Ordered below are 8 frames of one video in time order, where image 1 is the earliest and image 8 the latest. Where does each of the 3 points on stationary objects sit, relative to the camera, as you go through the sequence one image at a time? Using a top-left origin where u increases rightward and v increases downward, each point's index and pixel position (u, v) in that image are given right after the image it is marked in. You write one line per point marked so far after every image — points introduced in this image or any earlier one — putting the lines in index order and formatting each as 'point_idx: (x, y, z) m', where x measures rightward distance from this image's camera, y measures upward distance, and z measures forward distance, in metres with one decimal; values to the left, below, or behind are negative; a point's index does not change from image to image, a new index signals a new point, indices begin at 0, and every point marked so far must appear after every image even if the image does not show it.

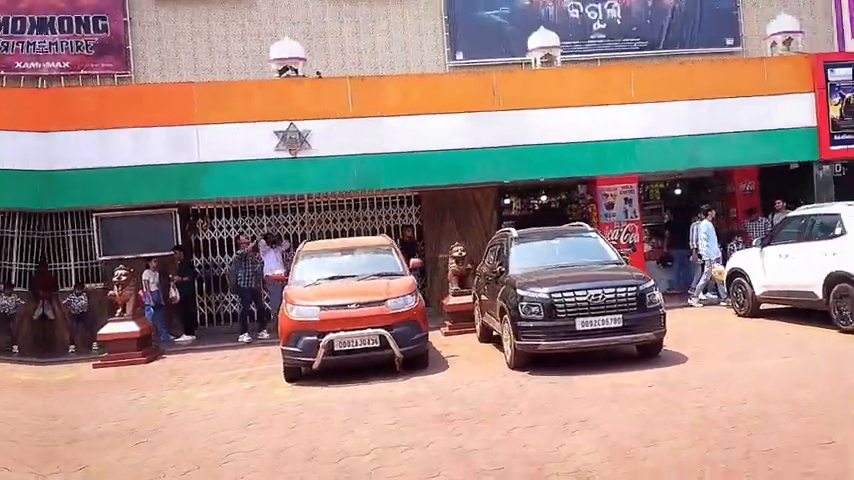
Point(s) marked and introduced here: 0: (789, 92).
0: (+6.3, +2.6, +12.6) m
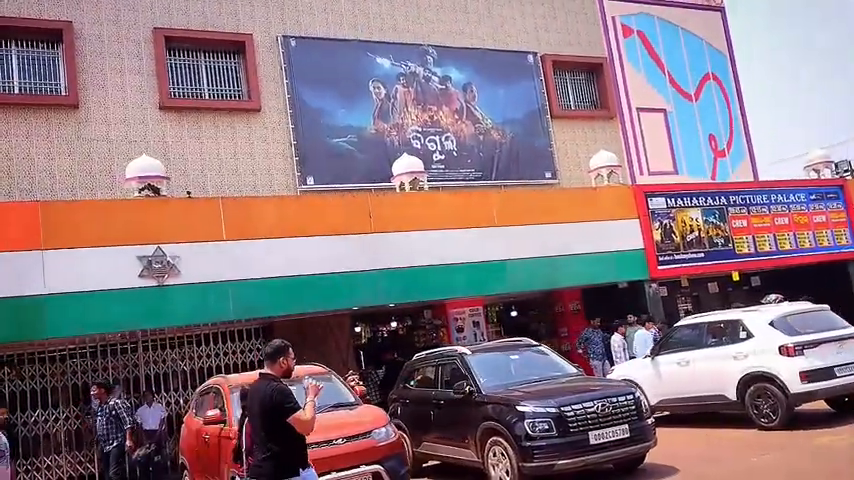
0: (+3.8, +0.5, +14.2) m
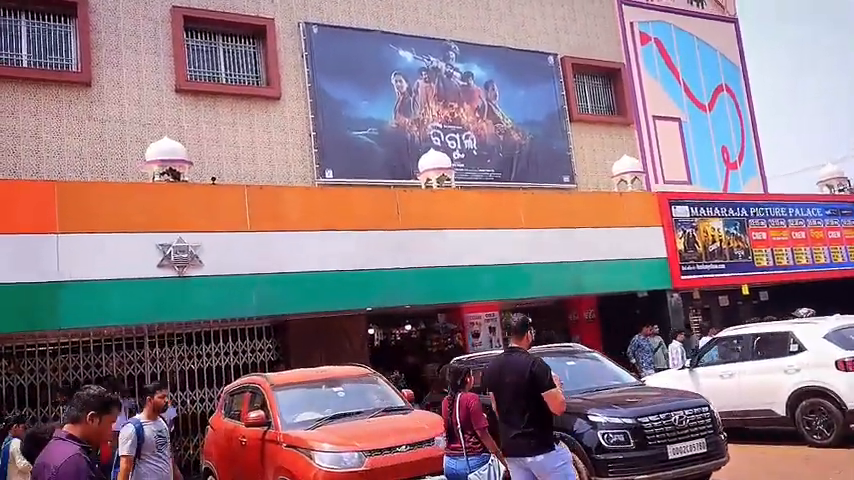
0: (+4.1, +0.3, +13.9) m
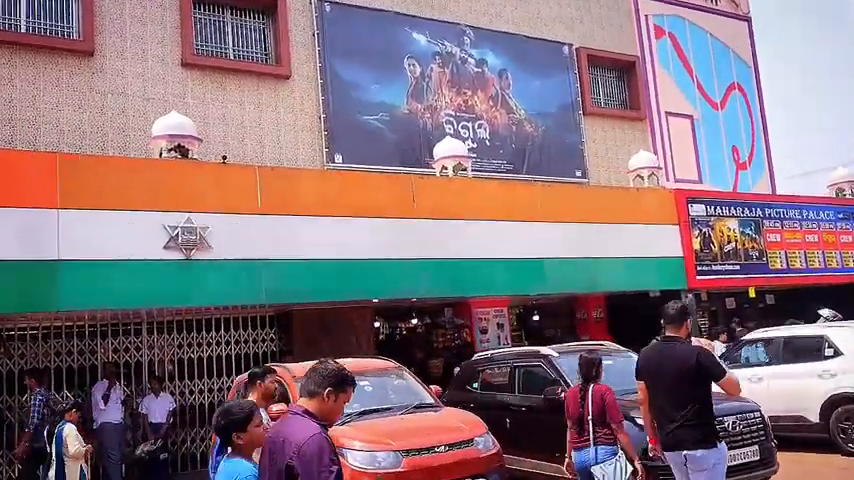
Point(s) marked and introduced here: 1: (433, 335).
0: (+4.3, +0.3, +13.5) m
1: (+0.1, -1.8, +13.7) m
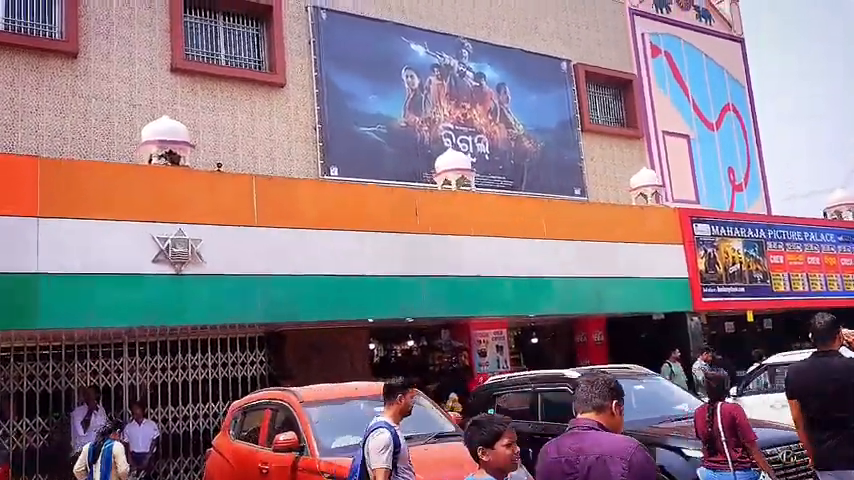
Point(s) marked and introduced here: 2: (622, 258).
0: (+4.3, 0.0, +13.1) m
1: (0.0, -2.1, +13.1) m
2: (+3.2, -0.3, +12.4) m
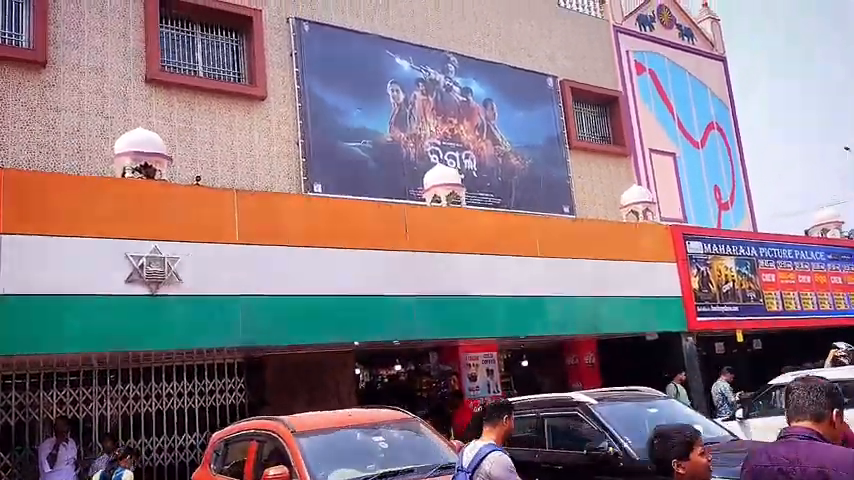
0: (+4.0, -0.3, +12.7) m
1: (-0.2, -2.4, +12.5) m
2: (+3.0, -0.6, +12.0) m
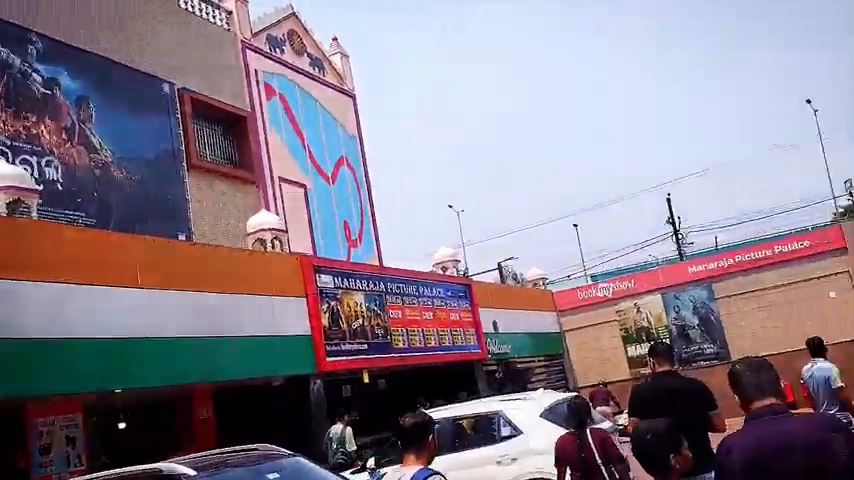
0: (-2.1, -0.8, +11.4) m
1: (-5.7, -2.7, +9.1) m
2: (-2.6, -1.0, +10.3) m
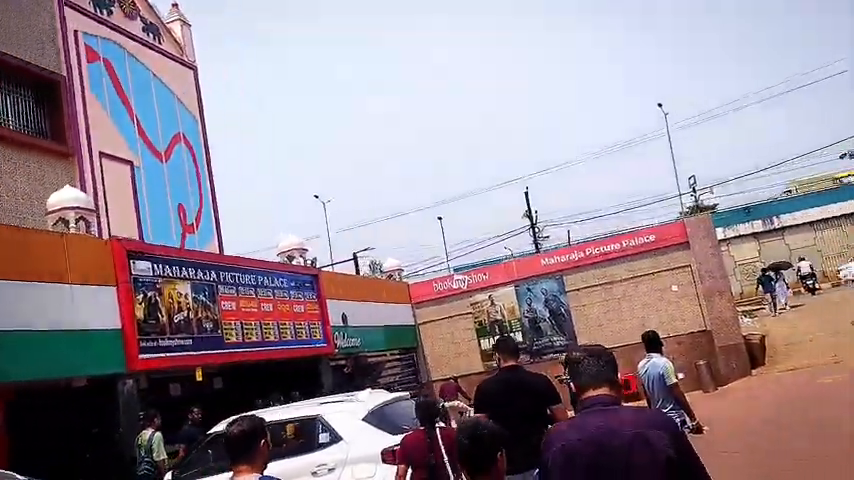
0: (-4.4, -0.6, +10.0) m
1: (-7.6, -2.4, +7.1) m
2: (-4.8, -0.7, +8.8) m
